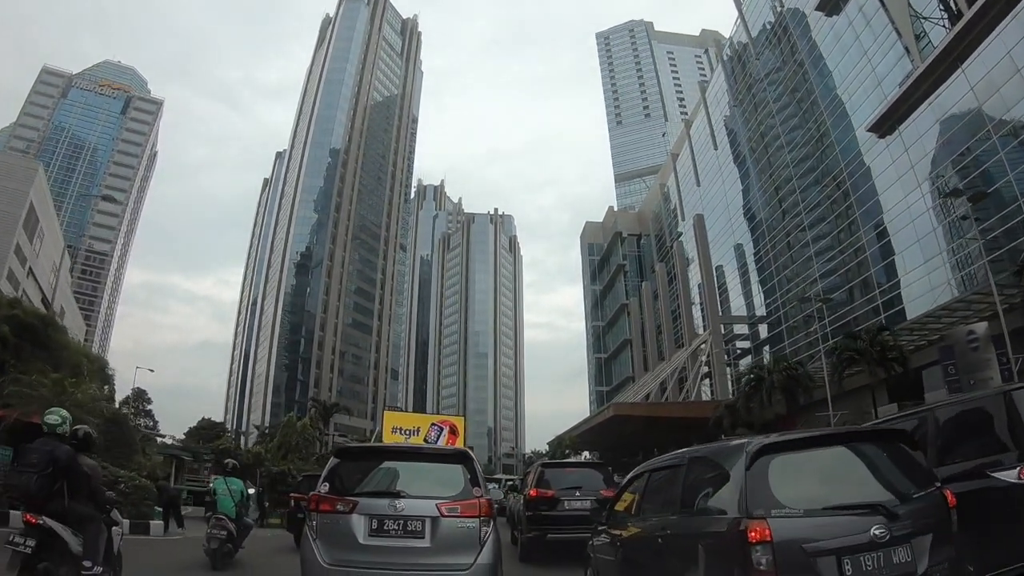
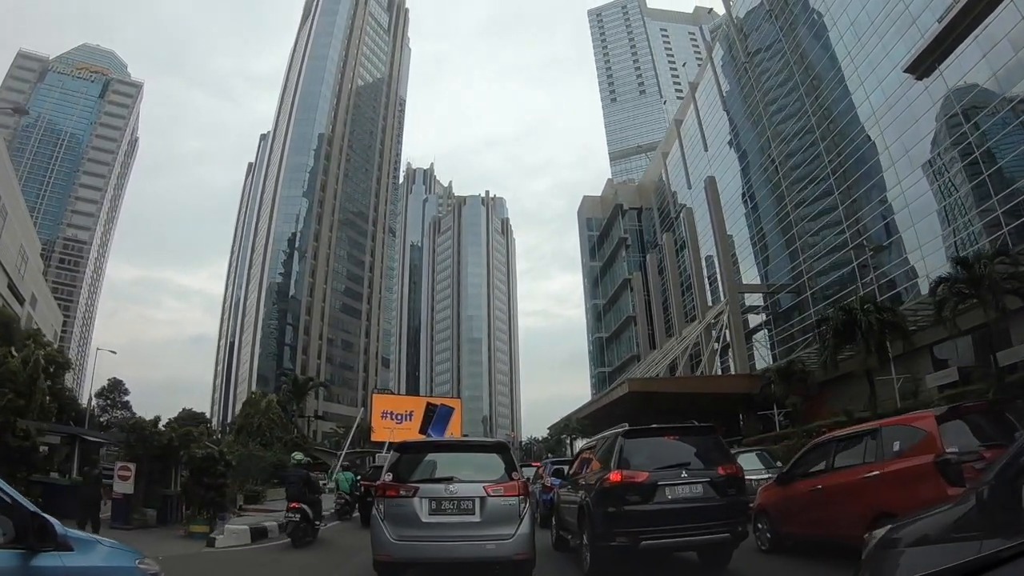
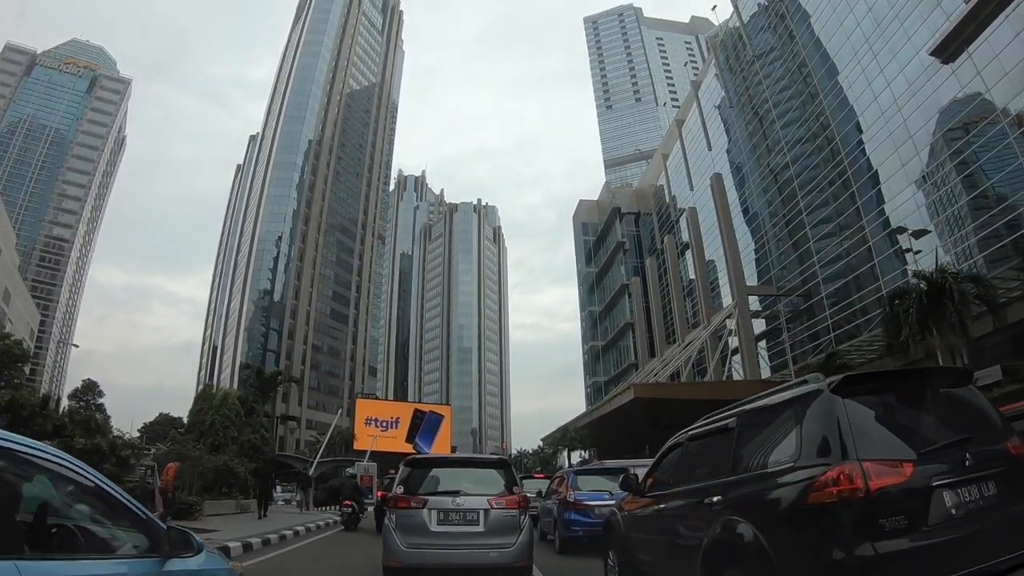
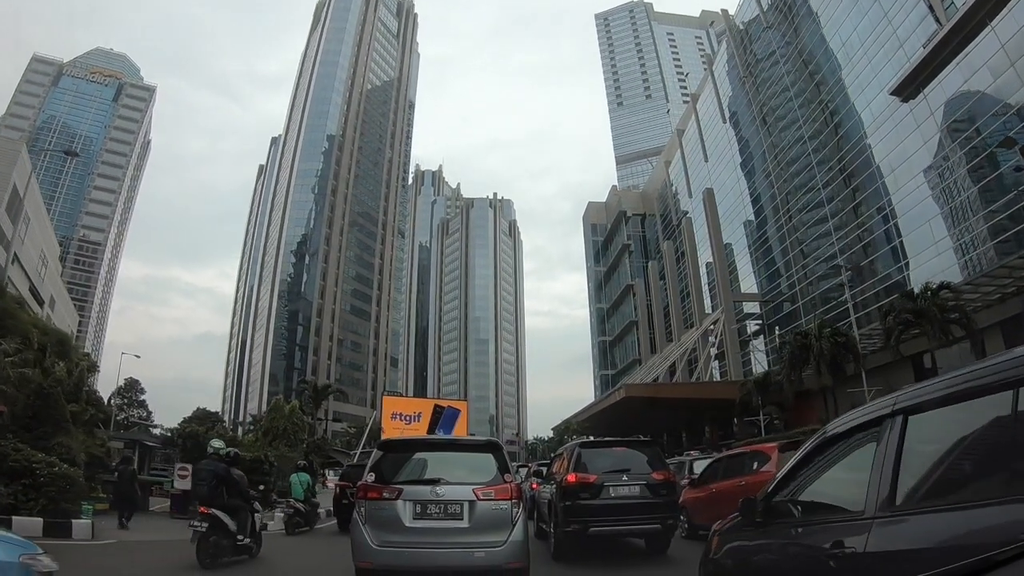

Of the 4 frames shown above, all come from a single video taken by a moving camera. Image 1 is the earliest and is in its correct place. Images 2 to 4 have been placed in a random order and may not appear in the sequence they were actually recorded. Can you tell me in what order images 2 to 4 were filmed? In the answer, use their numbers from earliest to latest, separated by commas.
4, 2, 3
